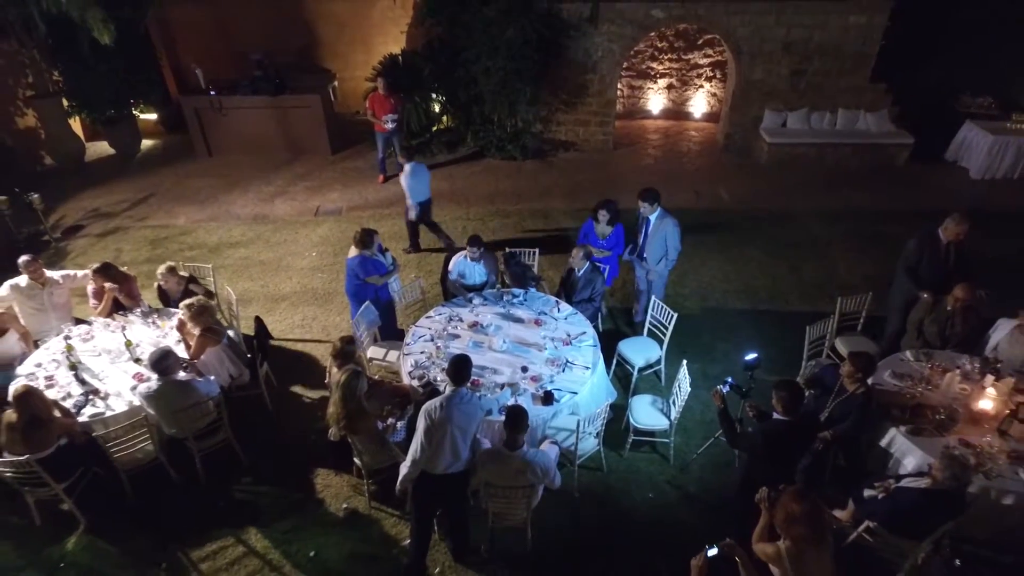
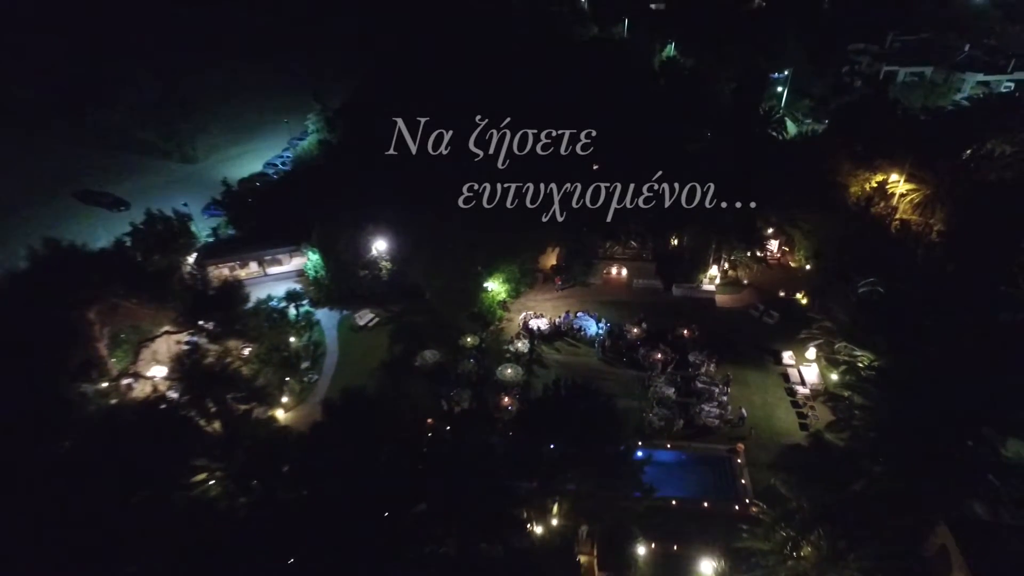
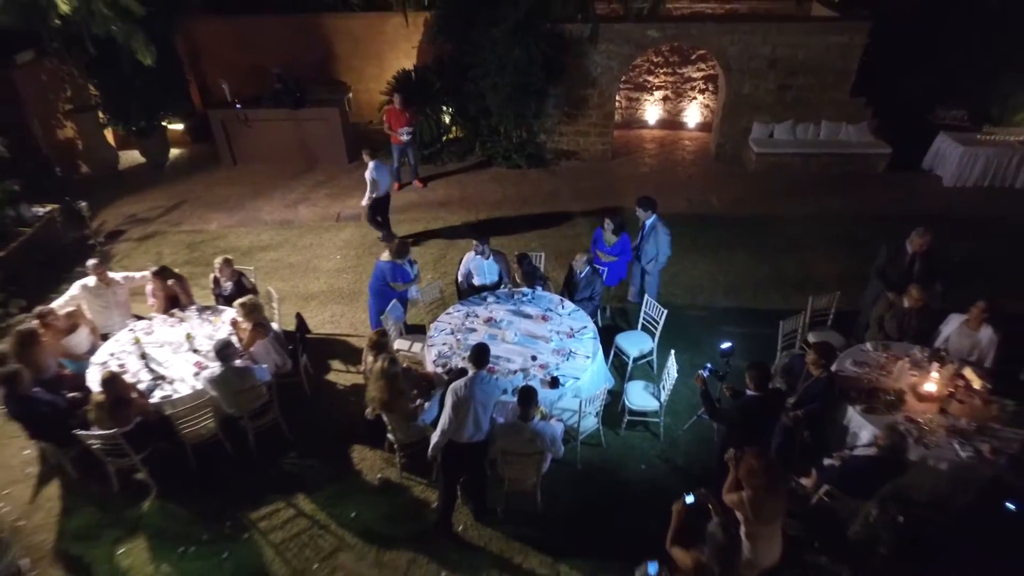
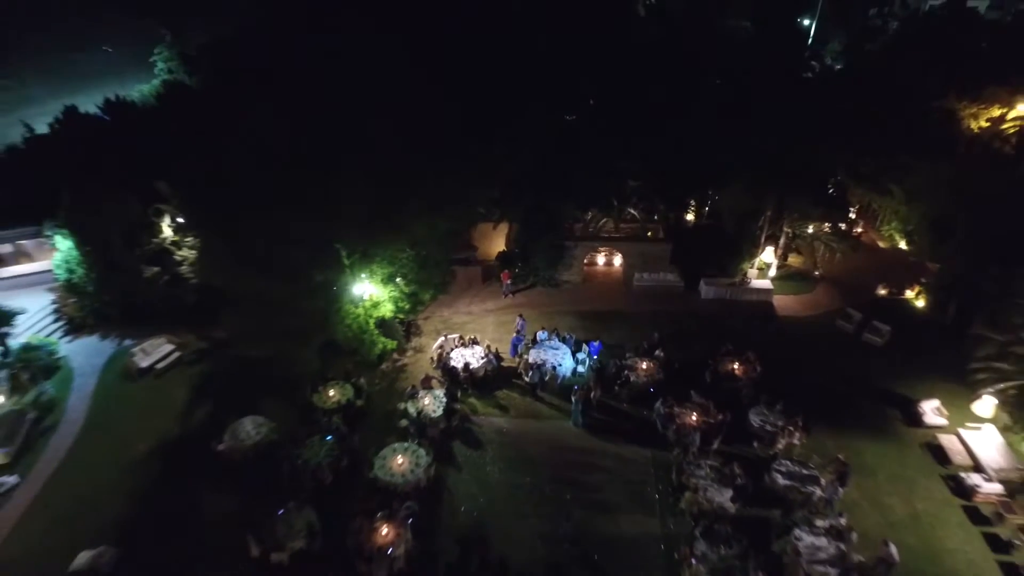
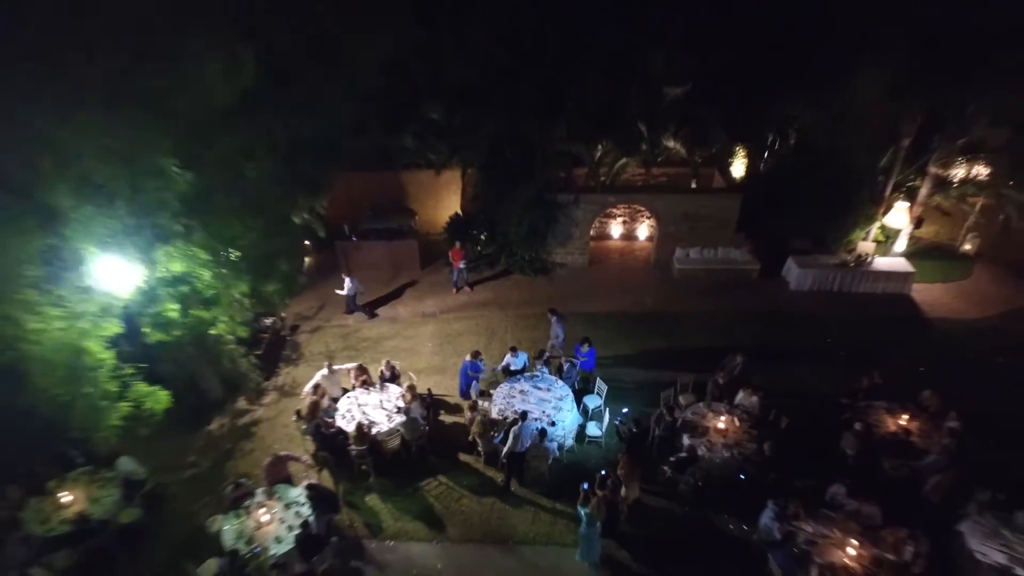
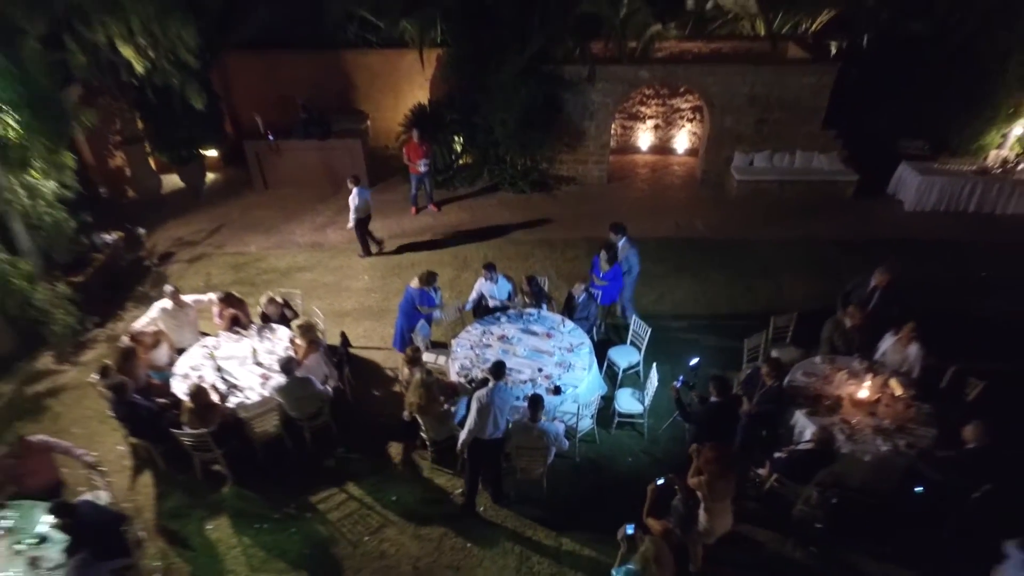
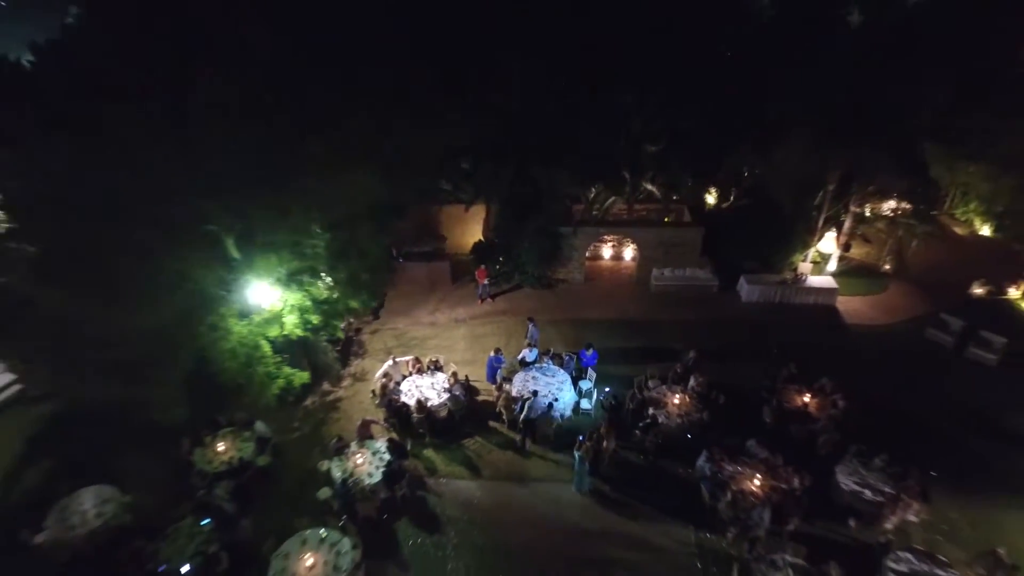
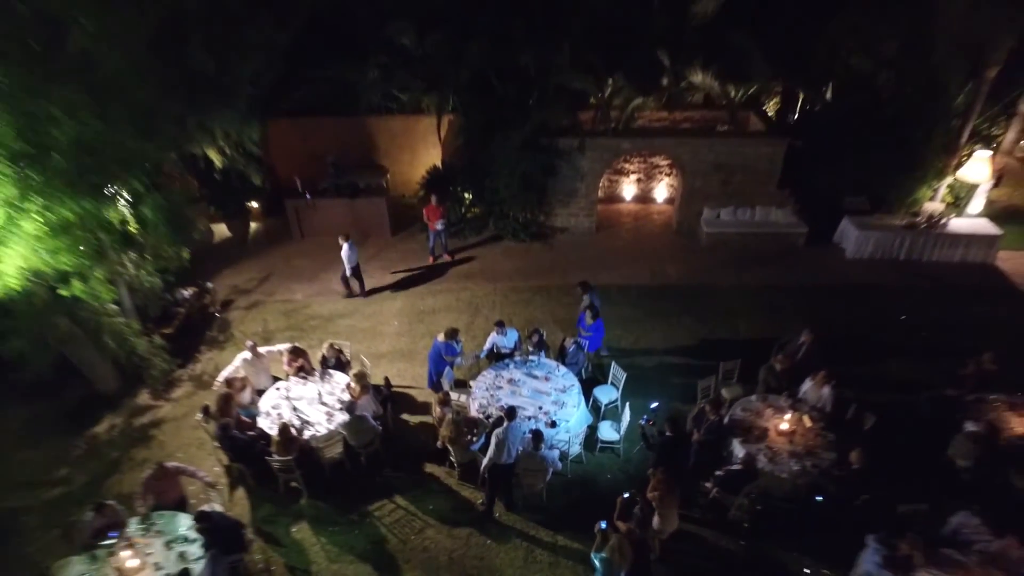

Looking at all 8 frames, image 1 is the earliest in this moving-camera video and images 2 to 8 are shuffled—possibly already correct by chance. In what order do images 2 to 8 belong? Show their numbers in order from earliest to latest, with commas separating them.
3, 6, 8, 5, 7, 4, 2
